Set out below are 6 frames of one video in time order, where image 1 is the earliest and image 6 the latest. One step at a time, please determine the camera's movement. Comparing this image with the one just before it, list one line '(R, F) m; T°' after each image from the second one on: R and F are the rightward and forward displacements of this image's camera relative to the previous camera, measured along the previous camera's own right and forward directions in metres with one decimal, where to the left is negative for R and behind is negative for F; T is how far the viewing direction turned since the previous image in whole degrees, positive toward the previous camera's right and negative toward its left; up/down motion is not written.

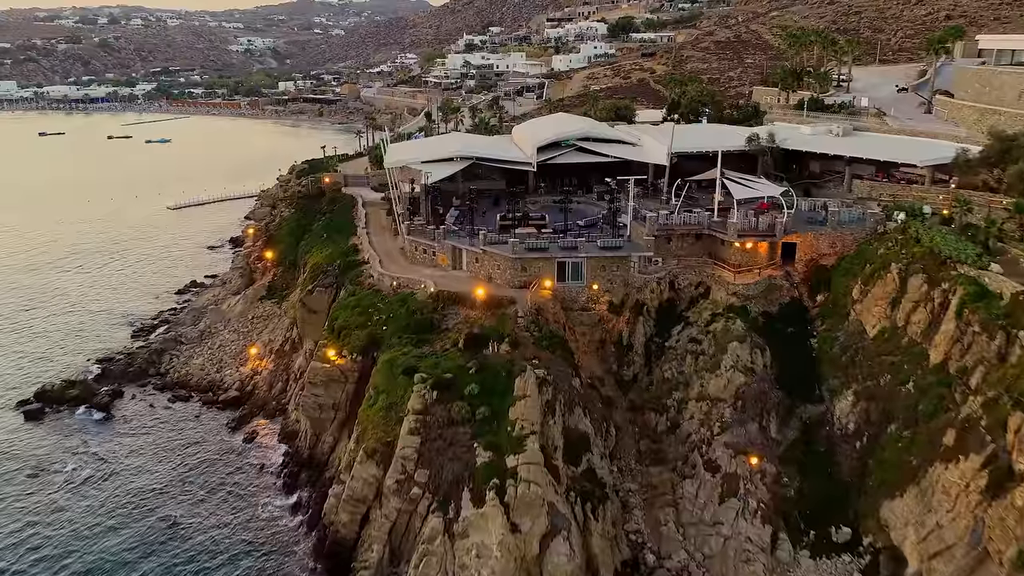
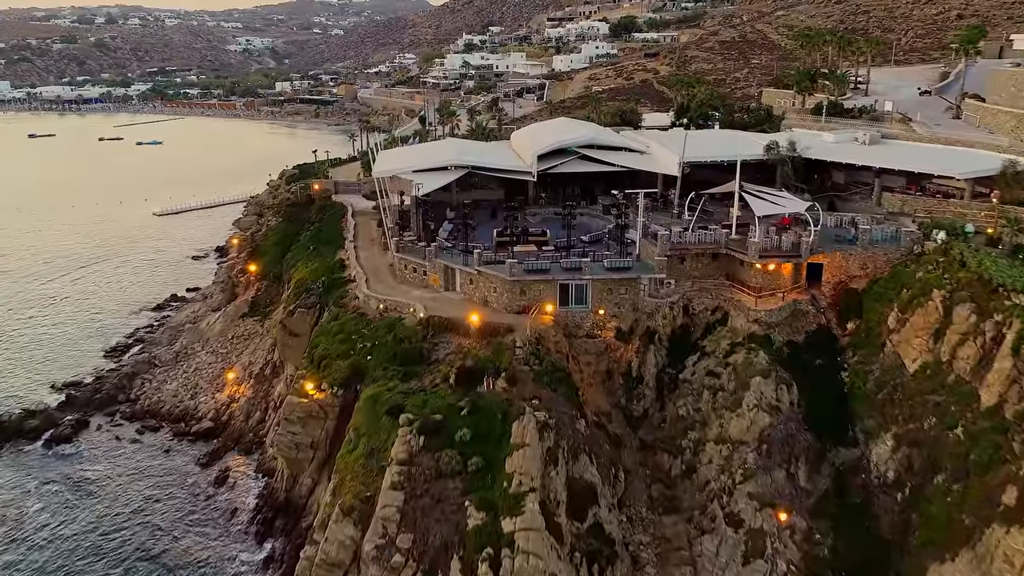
(+0.1, +3.7) m; 0°
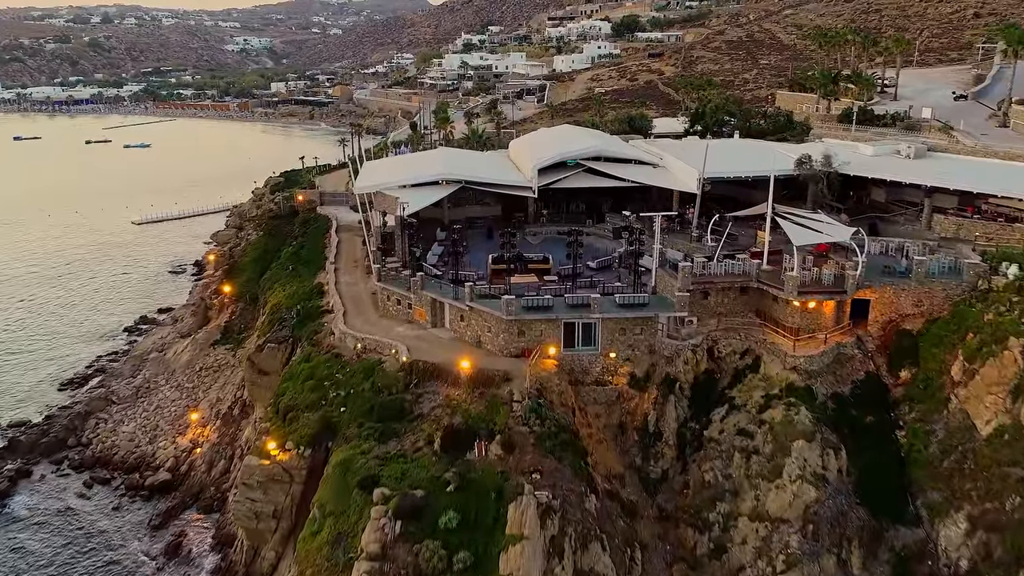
(+0.1, +5.0) m; 0°
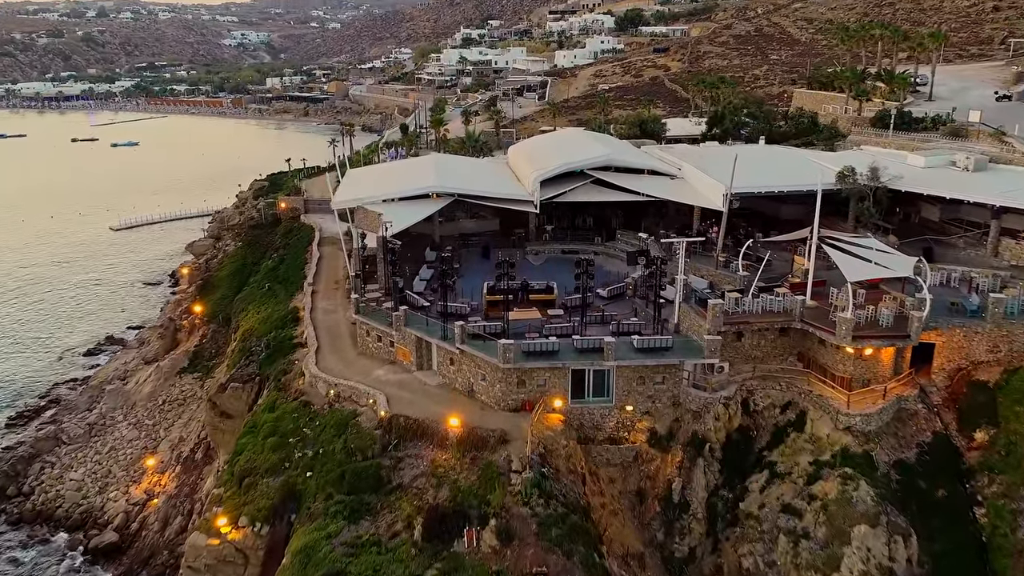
(+0.1, +4.9) m; 0°
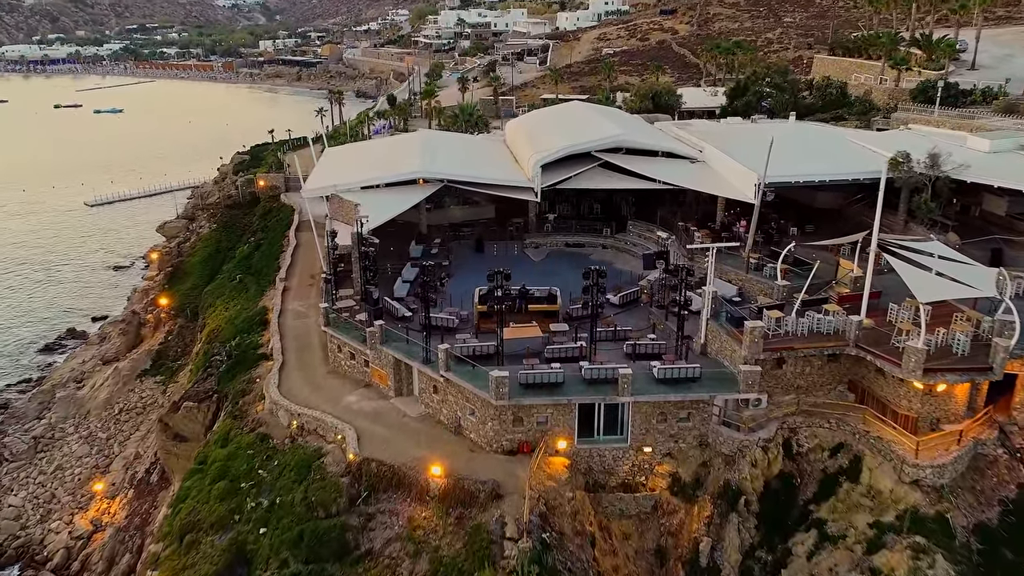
(+0.2, +4.7) m; 0°
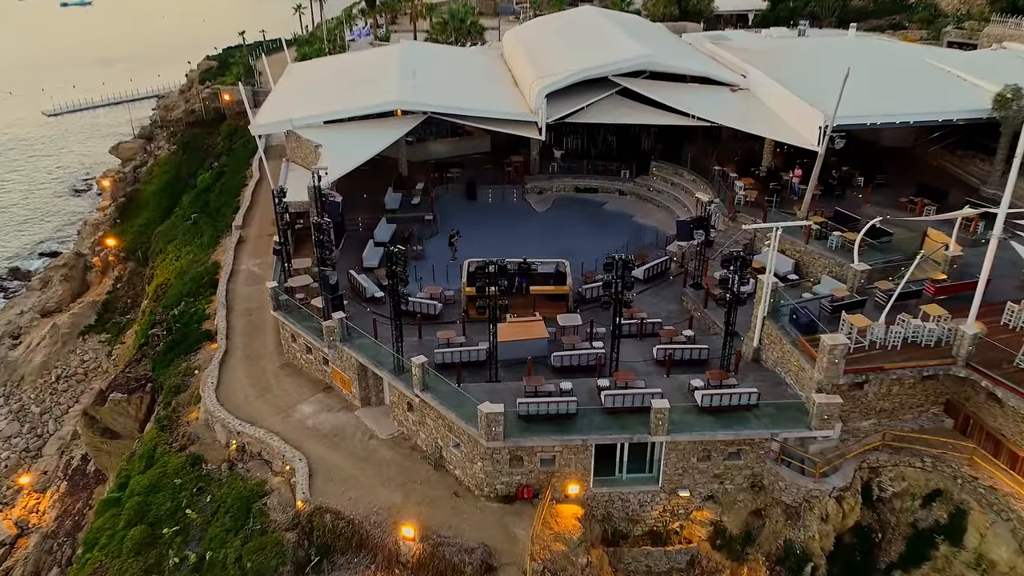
(0.0, +5.9) m; 0°
